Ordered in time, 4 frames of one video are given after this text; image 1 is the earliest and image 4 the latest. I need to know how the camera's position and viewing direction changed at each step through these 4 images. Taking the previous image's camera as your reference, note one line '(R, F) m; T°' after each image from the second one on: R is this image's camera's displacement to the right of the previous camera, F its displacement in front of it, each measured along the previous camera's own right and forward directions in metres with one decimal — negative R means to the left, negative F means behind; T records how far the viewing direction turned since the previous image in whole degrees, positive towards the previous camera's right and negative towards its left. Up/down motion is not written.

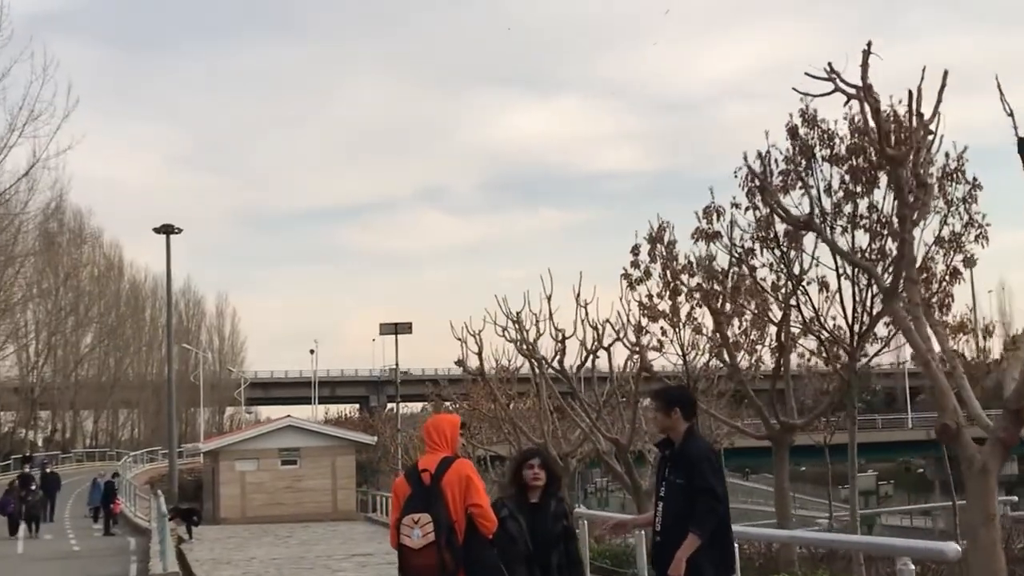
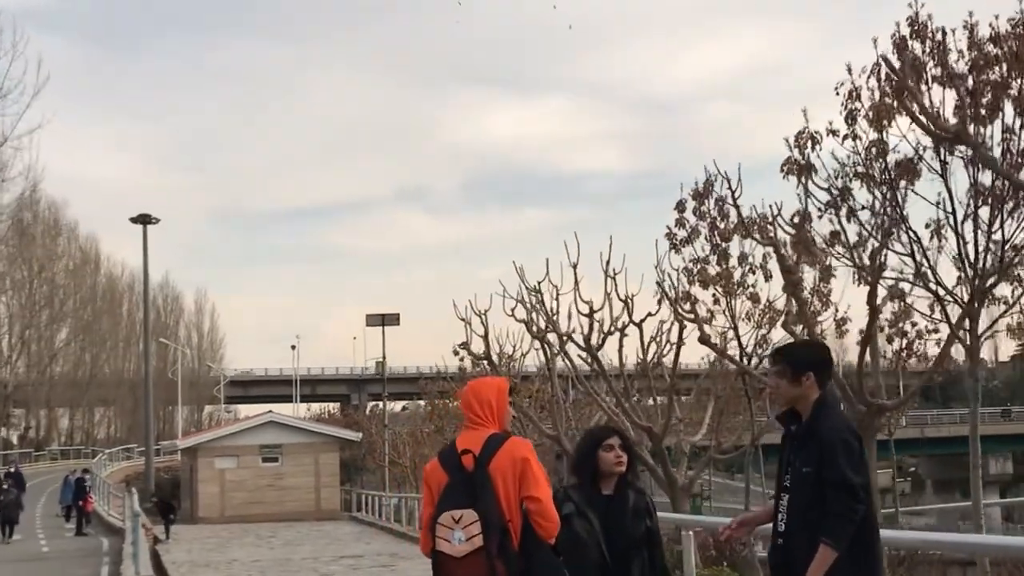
(-0.3, +1.6) m; +1°
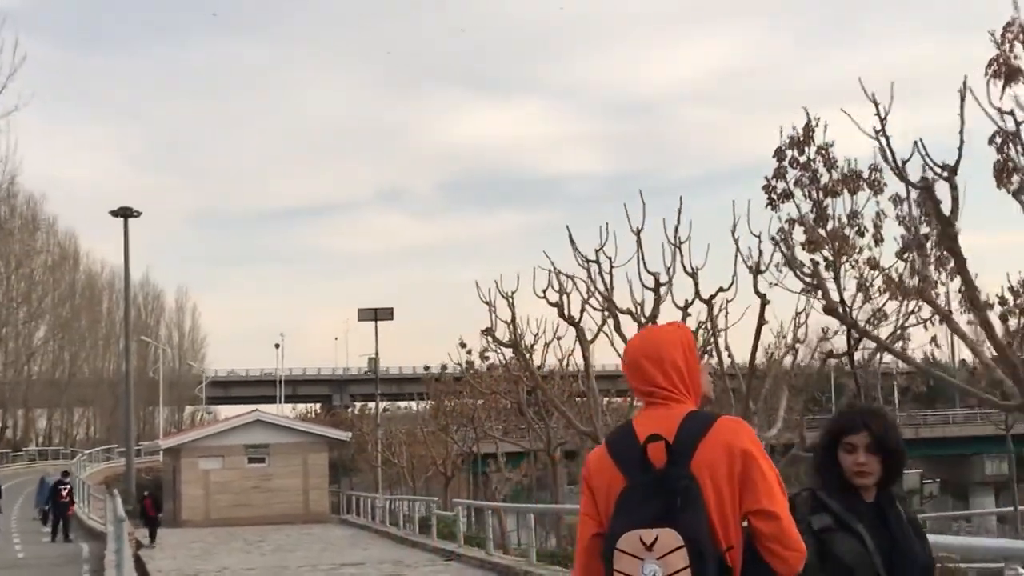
(-0.5, +1.7) m; +1°
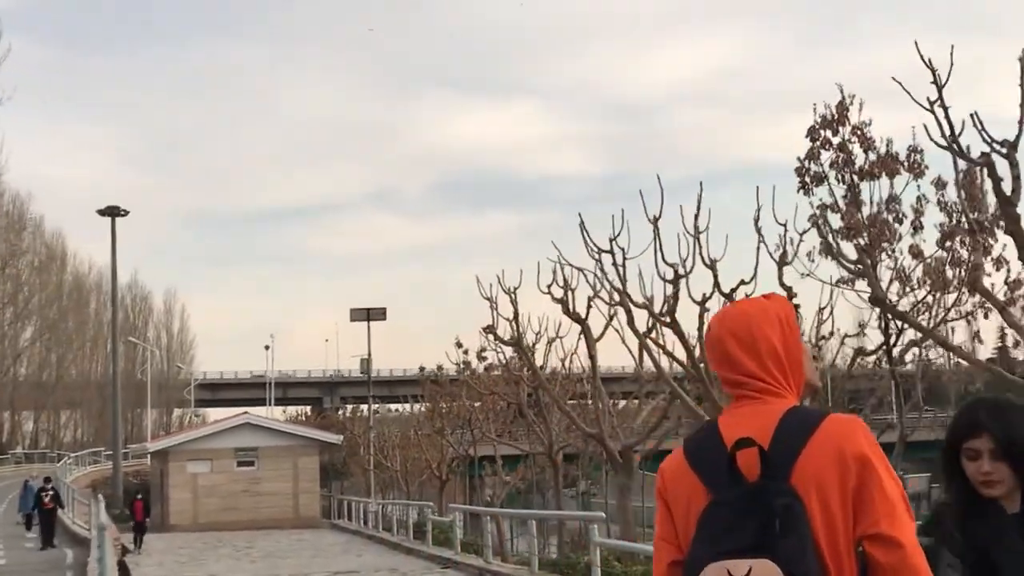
(-0.1, +0.7) m; 0°
